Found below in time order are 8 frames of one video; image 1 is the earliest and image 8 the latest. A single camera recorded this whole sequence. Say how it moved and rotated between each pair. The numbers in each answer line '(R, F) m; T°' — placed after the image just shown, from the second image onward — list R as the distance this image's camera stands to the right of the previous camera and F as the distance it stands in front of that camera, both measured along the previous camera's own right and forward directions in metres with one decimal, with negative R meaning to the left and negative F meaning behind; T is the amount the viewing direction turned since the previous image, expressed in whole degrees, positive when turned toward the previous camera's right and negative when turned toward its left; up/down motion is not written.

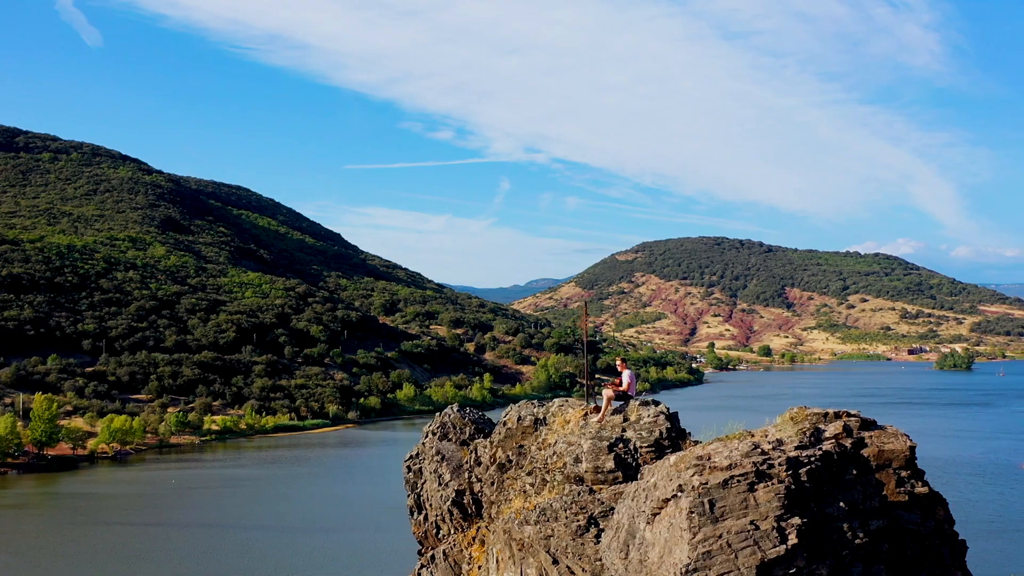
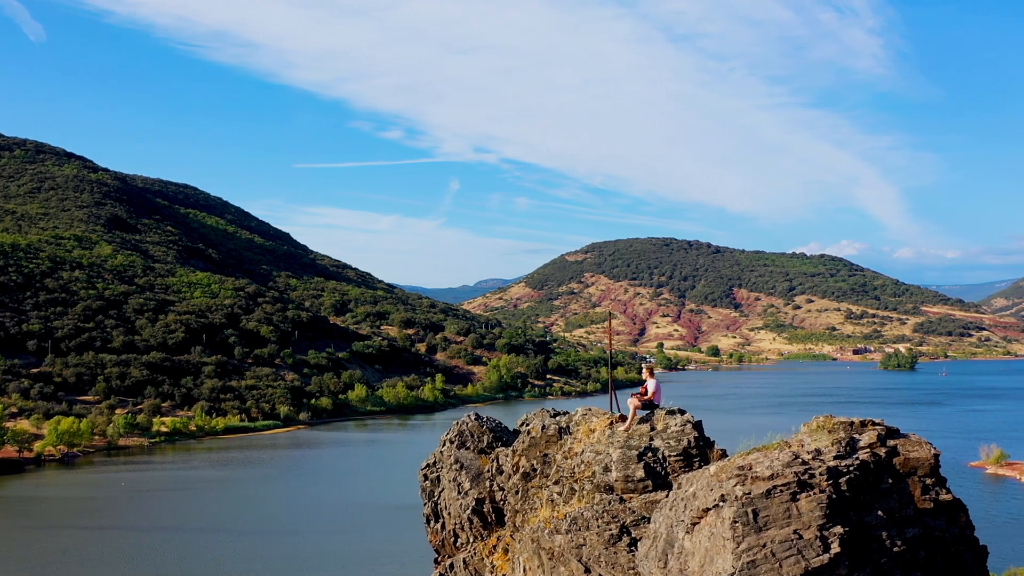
(-0.5, 0.0) m; +3°
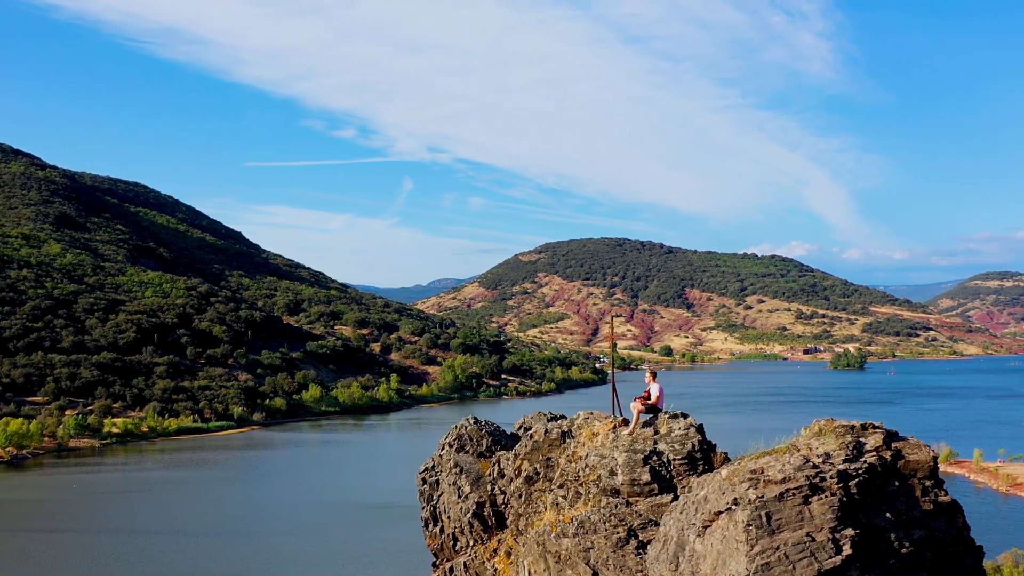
(-0.3, 0.0) m; +2°
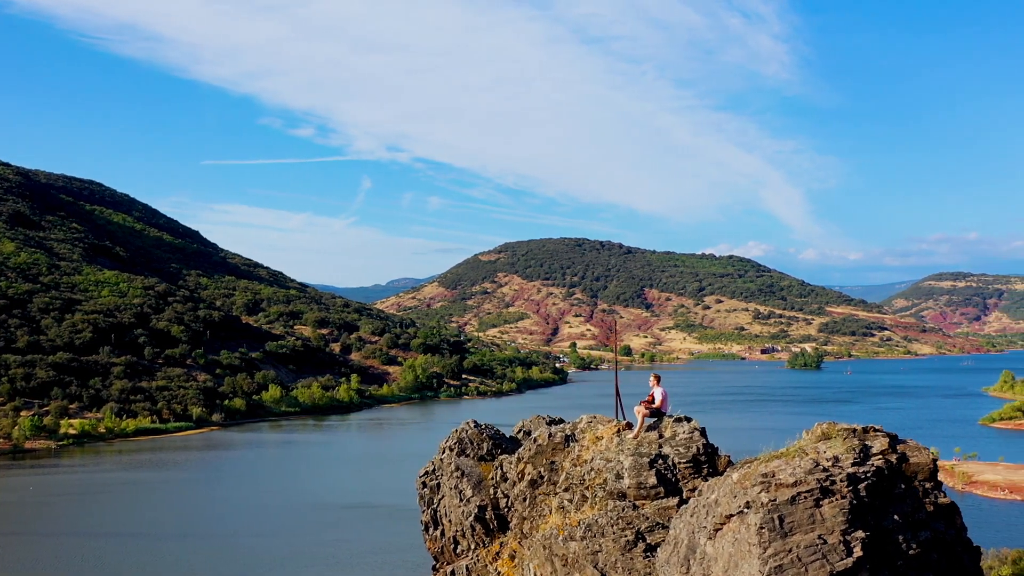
(-0.3, 0.0) m; +2°
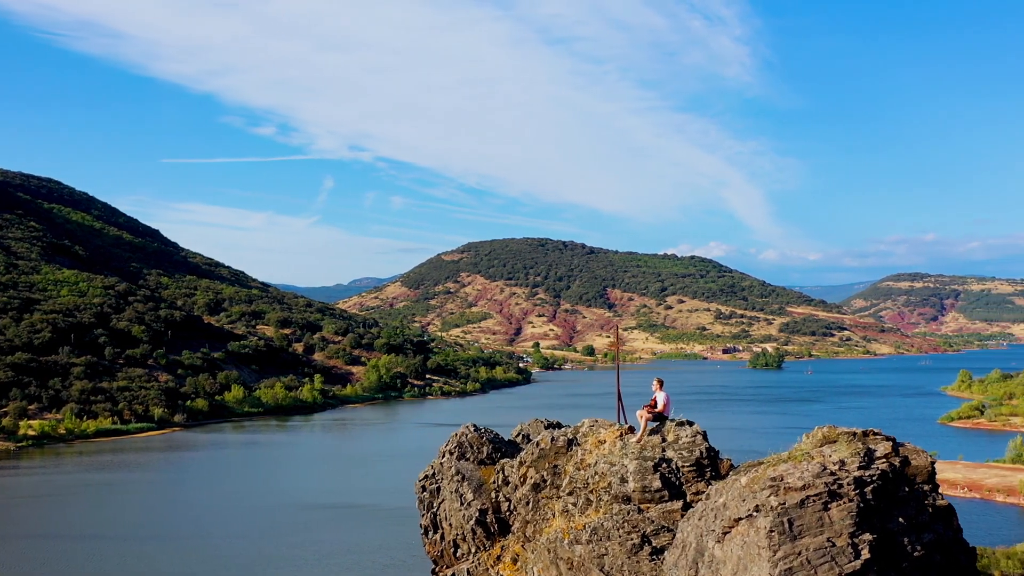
(-0.3, 0.0) m; +2°
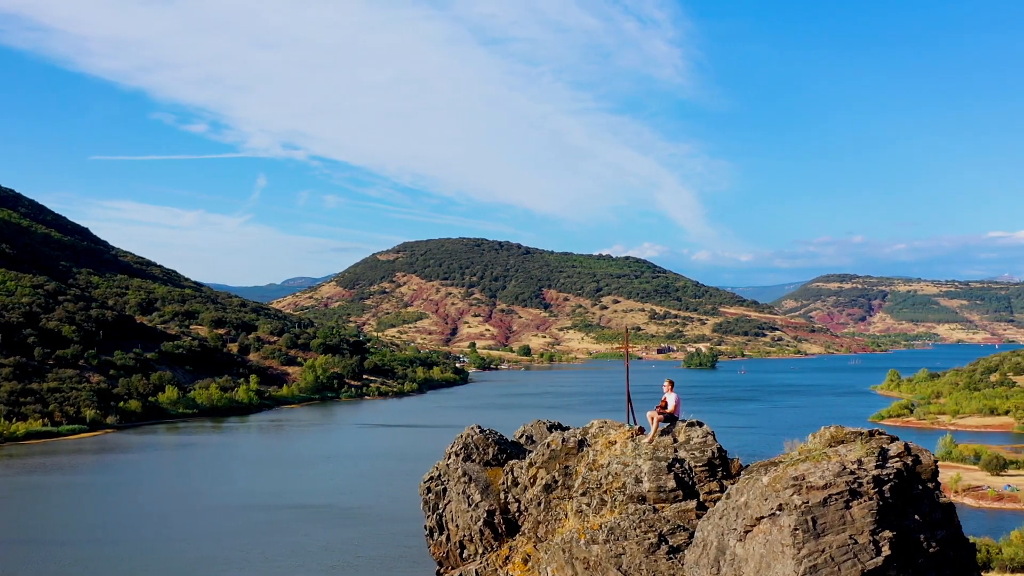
(-0.5, 0.0) m; +3°
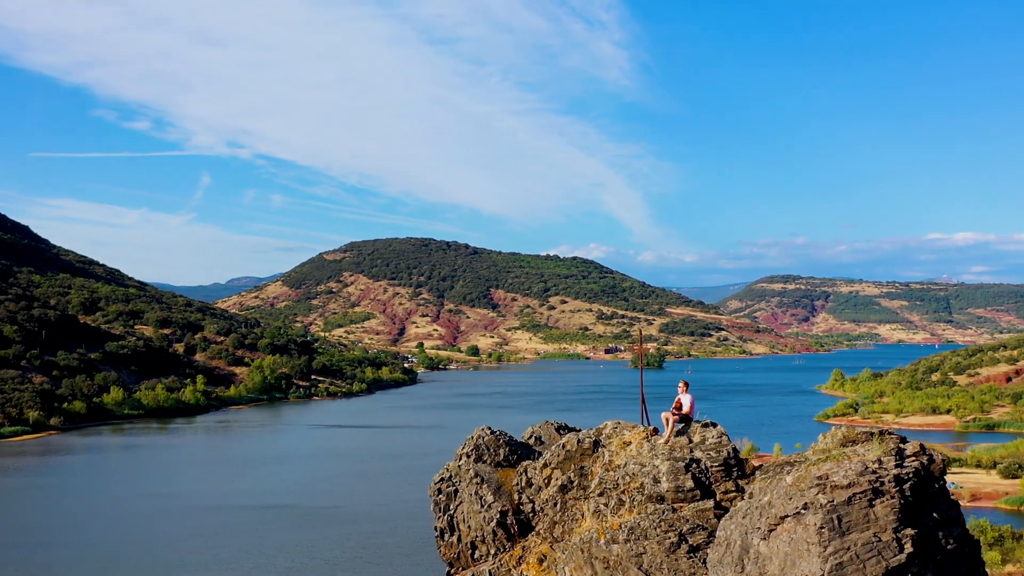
(-0.4, 0.0) m; +3°
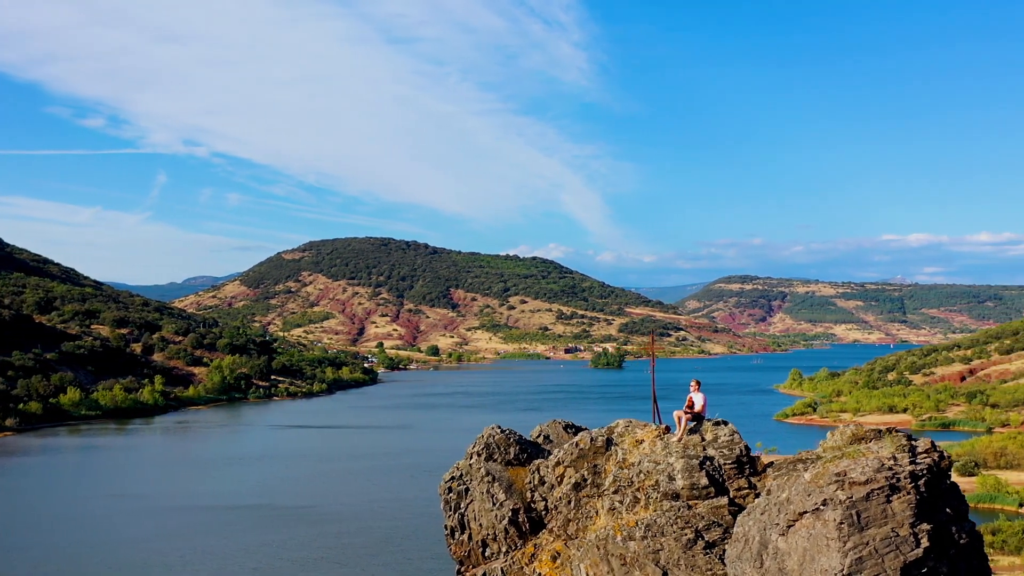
(-0.4, -0.1) m; +2°
